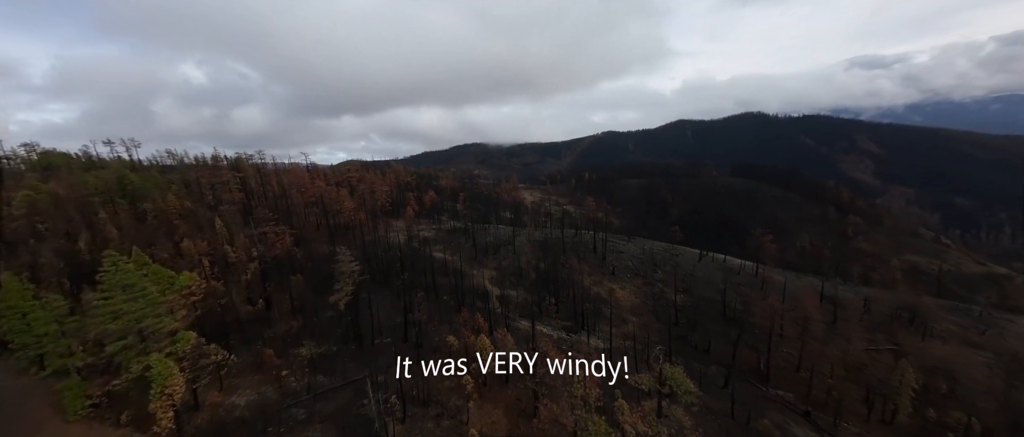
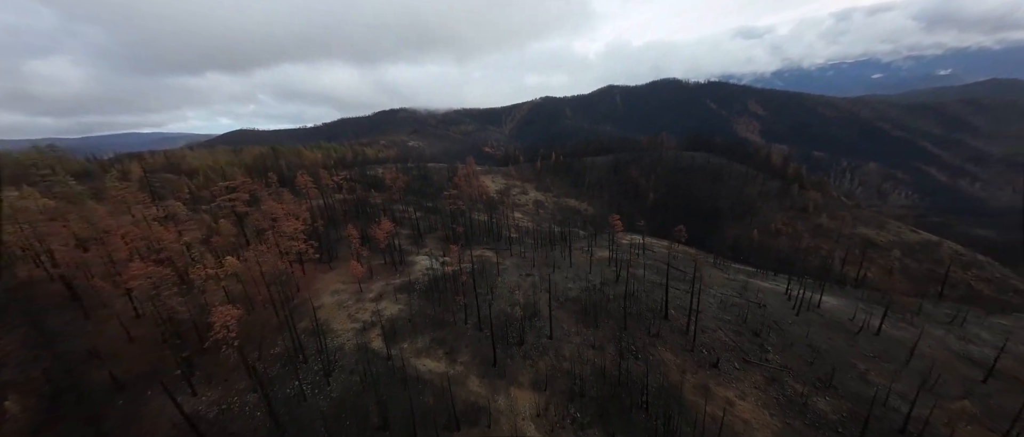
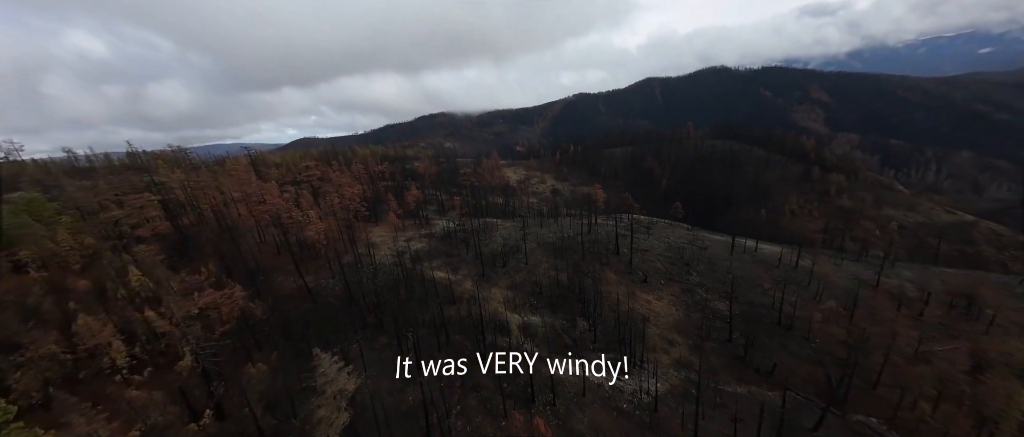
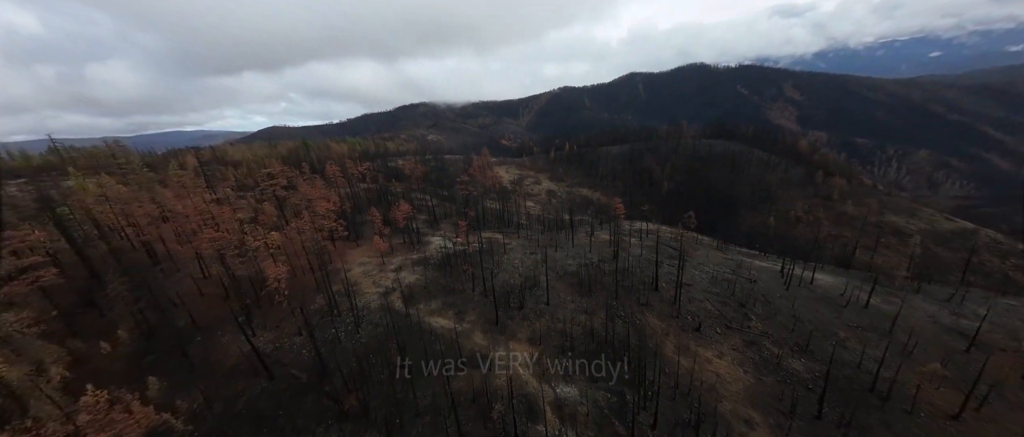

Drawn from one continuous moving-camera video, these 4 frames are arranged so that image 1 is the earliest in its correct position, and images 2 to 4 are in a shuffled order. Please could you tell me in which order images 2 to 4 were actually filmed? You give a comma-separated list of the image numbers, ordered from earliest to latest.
3, 4, 2
